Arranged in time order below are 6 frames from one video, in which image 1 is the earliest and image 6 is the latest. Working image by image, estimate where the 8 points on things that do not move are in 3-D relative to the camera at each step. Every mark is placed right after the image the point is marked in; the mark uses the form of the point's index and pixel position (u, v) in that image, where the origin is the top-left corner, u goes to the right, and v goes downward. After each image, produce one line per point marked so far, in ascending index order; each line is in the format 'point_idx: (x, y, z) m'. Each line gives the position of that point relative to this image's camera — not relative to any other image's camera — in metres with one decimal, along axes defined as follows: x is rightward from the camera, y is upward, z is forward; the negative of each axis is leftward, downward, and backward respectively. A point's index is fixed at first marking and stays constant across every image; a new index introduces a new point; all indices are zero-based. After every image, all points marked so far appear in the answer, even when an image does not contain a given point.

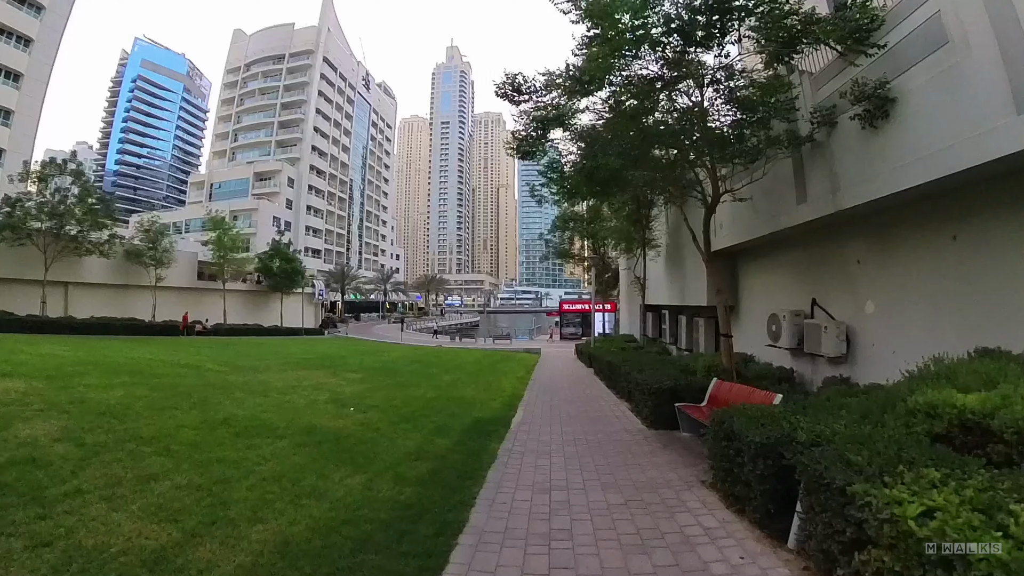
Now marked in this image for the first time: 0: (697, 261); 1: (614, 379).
0: (+5.0, +0.9, +14.0) m
1: (+2.1, -1.9, +10.8) m
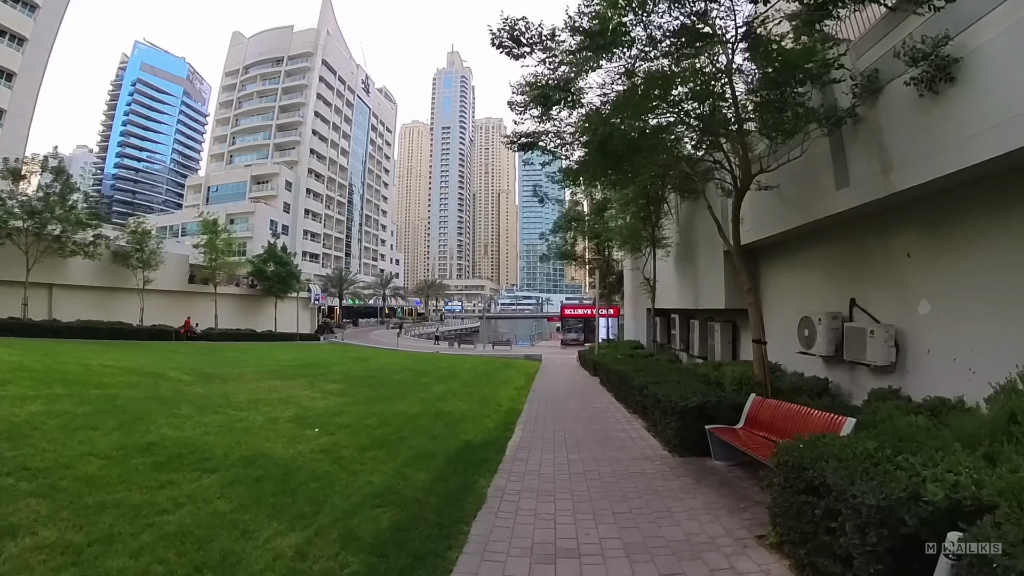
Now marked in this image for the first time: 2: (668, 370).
0: (+4.9, +0.8, +12.7) m
1: (+2.0, -1.9, +9.5) m
2: (+2.8, -1.5, +9.3) m
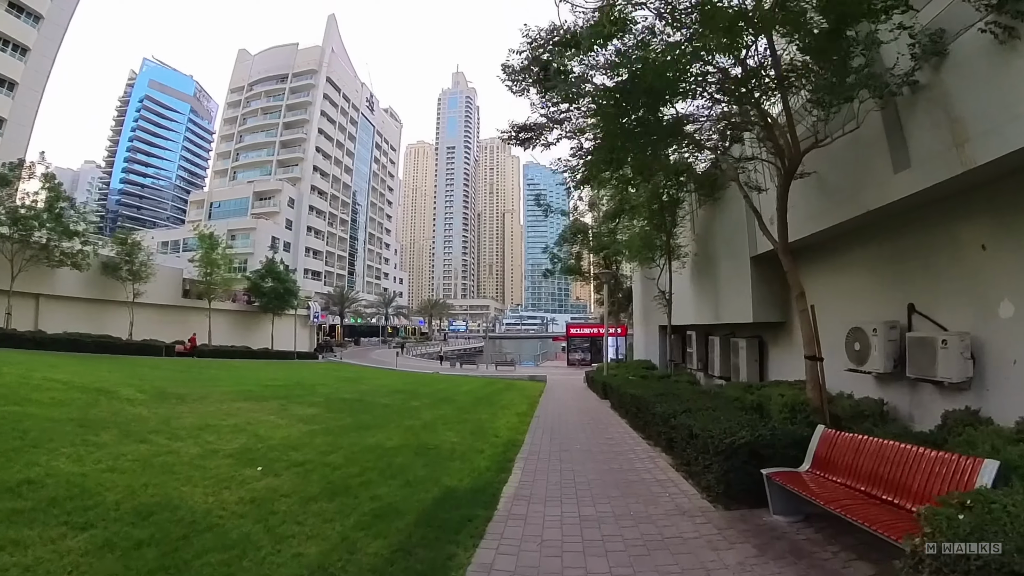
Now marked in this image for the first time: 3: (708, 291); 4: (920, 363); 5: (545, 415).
0: (+4.9, +0.5, +11.4) m
1: (+2.0, -2.0, +8.1) m
2: (+2.8, -1.6, +7.8) m
3: (+4.9, -0.1, +13.1) m
4: (+5.6, -1.0, +7.1) m
5: (+0.7, -2.7, +11.0) m
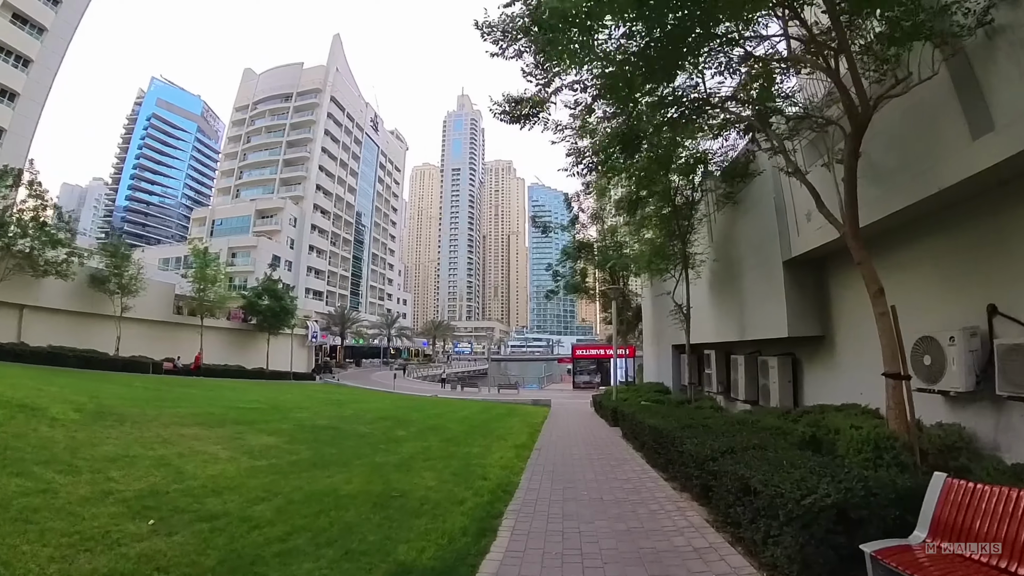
0: (+4.9, +0.3, +10.0) m
1: (+1.9, -2.1, +6.6) m
2: (+2.7, -1.7, +6.4) m
3: (+4.9, -0.4, +11.6) m
4: (+5.5, -1.1, +5.7) m
5: (+0.7, -2.9, +9.5) m
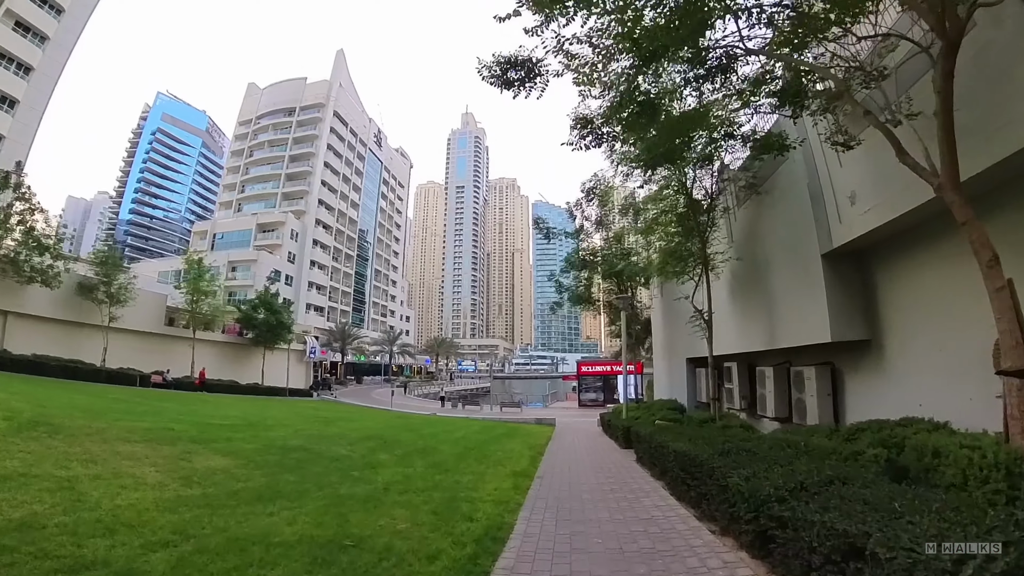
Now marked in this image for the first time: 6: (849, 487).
0: (+4.9, +0.2, +8.7) m
1: (+1.9, -2.0, +5.3) m
2: (+2.6, -1.6, +5.1) m
3: (+4.9, -0.5, +10.4) m
4: (+5.5, -1.0, +4.4) m
5: (+0.6, -2.9, +8.2) m
6: (+2.3, -1.3, +3.5) m
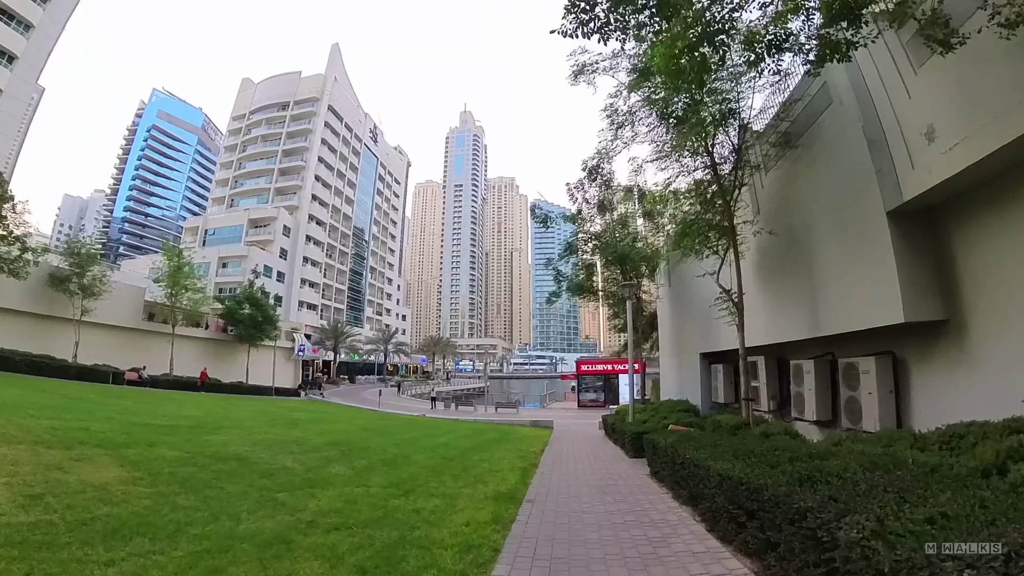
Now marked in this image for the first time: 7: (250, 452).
0: (+4.7, +0.6, +7.0) m
1: (+1.7, -1.7, +3.6) m
2: (+2.4, -1.2, +3.4) m
3: (+4.7, -0.1, +8.7) m
4: (+5.3, -0.6, +2.7) m
5: (+0.4, -2.6, +6.5) m
6: (+2.1, -1.0, +1.8) m
7: (-3.8, -2.5, +7.7) m
